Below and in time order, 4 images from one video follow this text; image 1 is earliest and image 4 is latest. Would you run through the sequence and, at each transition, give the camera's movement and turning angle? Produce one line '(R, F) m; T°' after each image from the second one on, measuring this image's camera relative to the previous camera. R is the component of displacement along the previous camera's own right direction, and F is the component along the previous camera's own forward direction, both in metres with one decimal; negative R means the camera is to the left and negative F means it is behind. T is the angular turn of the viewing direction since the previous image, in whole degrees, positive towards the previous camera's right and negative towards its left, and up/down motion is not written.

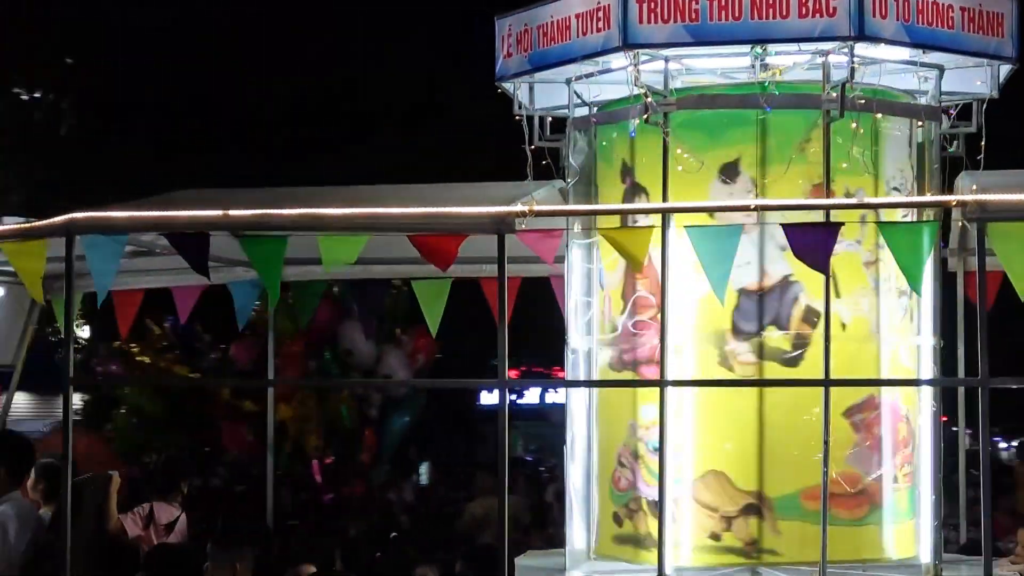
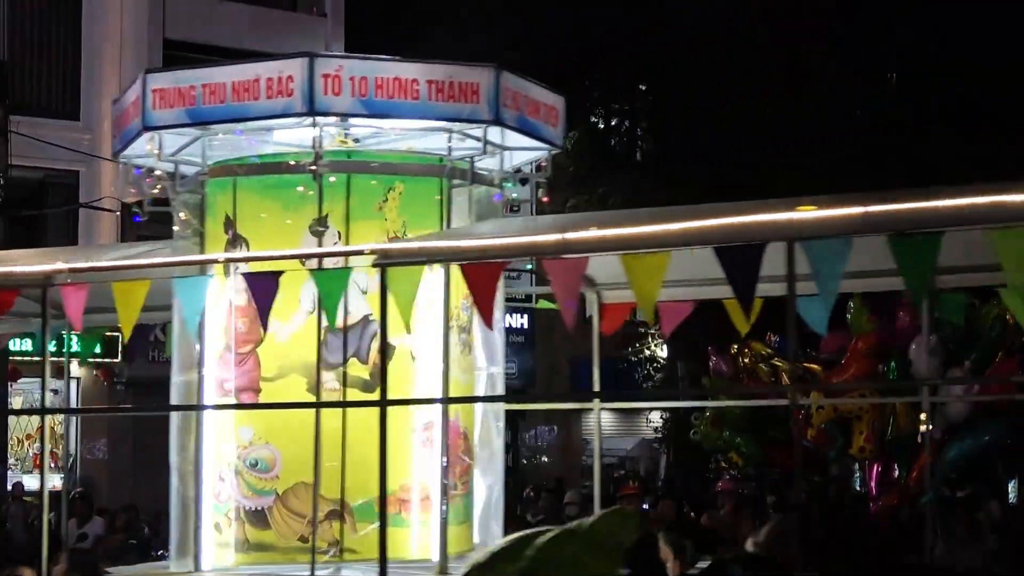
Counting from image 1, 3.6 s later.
(+2.6, -0.5) m; -10°
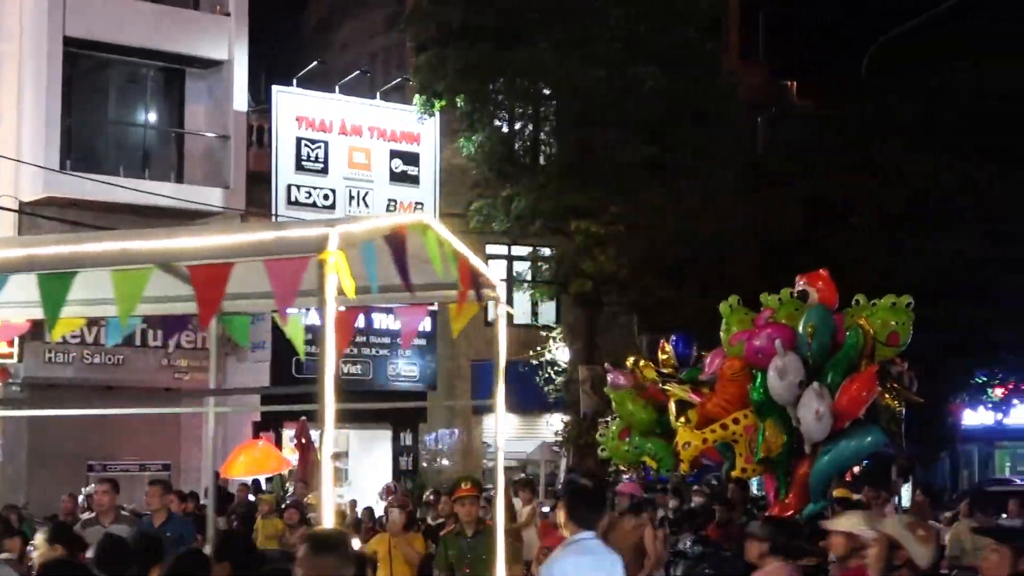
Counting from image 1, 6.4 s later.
(-0.2, -0.2) m; +4°
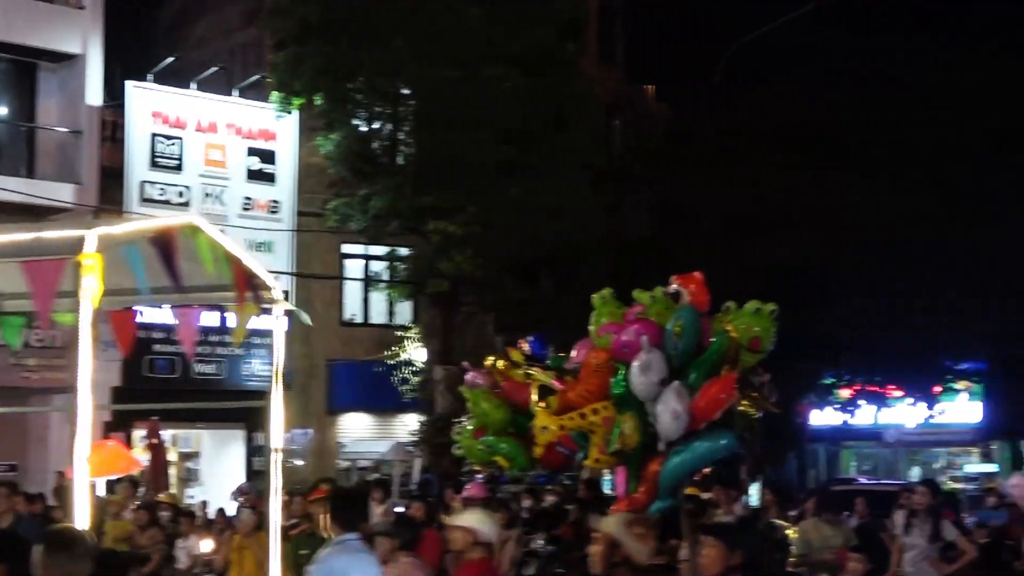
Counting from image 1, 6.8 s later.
(0.0, -0.6) m; +6°
